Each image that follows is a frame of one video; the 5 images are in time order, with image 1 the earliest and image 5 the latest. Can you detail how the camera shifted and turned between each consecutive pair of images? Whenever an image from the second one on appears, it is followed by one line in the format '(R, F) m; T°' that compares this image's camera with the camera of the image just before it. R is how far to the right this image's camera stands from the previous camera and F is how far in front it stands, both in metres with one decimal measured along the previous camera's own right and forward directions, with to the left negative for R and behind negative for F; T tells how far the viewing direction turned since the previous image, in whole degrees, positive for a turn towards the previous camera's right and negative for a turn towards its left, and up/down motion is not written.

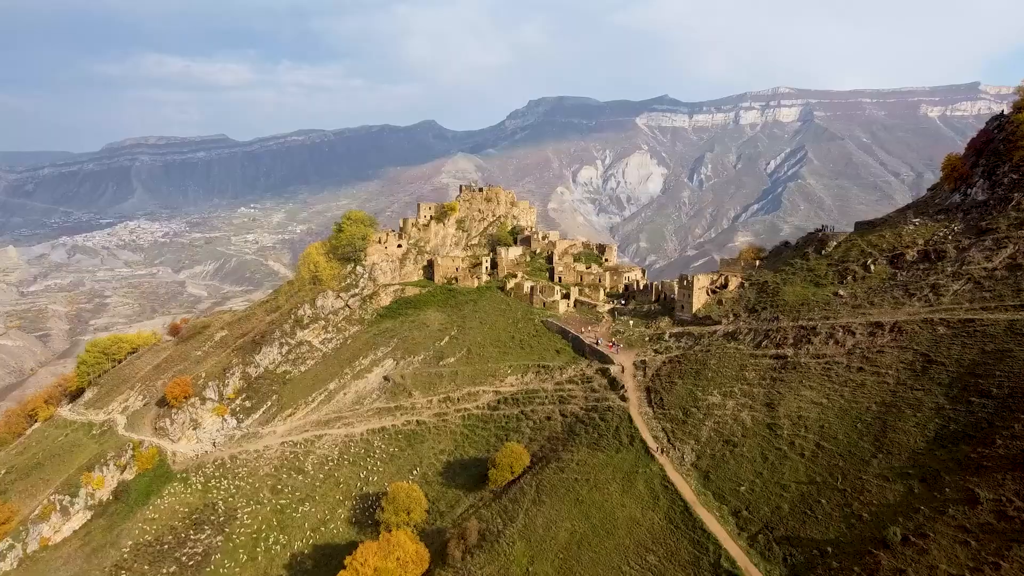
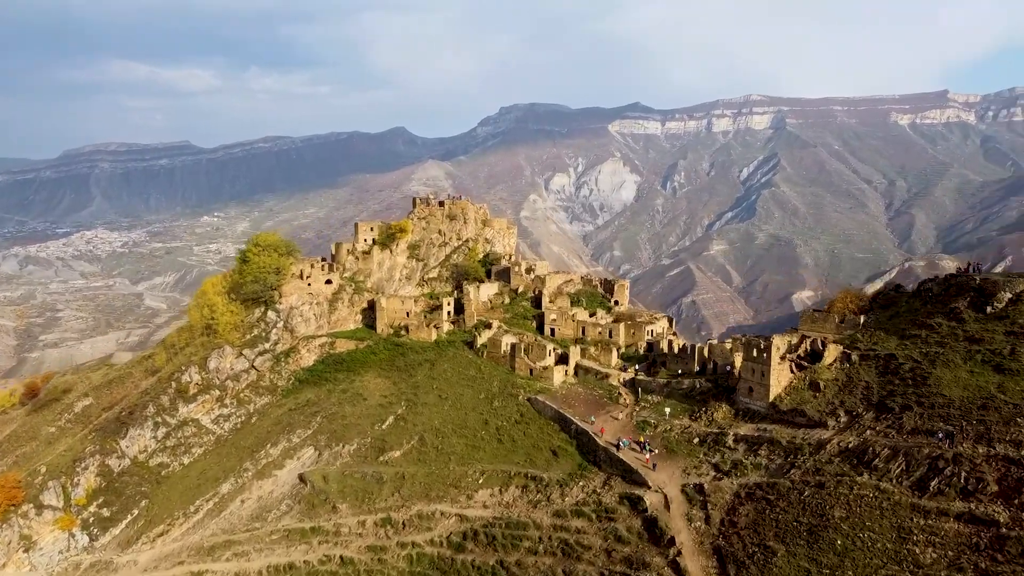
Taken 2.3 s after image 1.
(0.0, +16.6) m; +2°
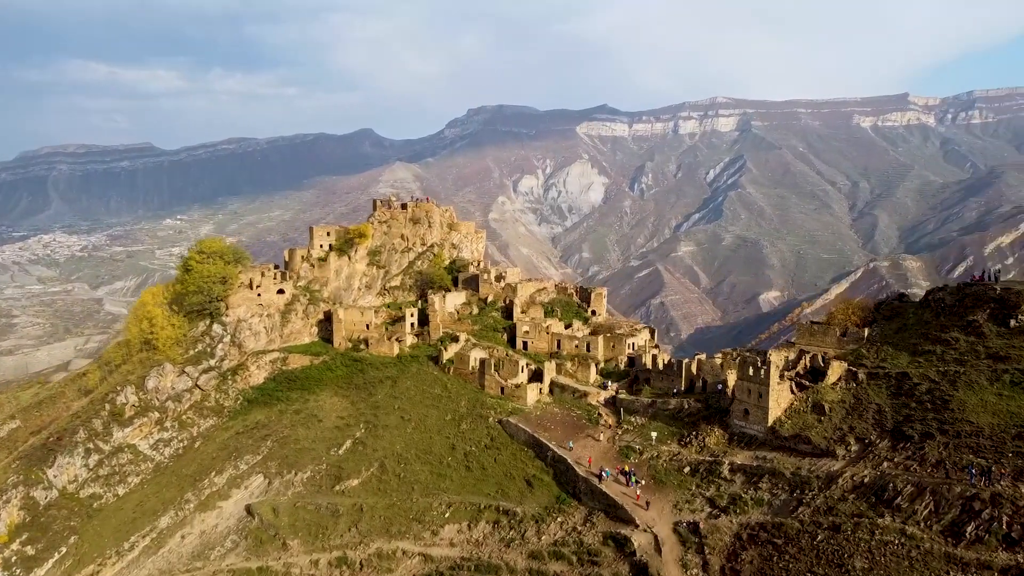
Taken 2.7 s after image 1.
(0.0, +3.2) m; +2°
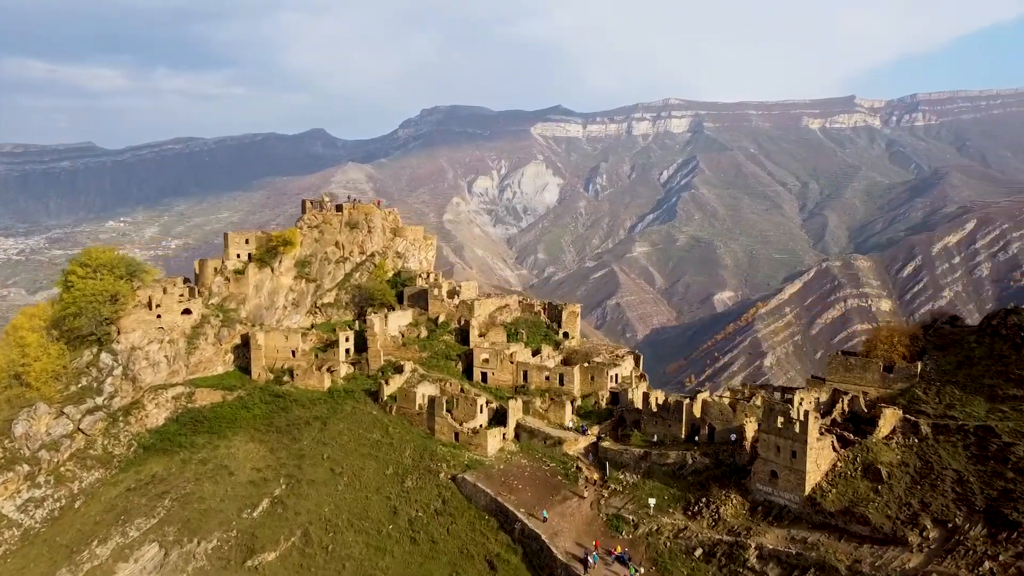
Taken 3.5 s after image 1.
(0.0, +6.4) m; +3°
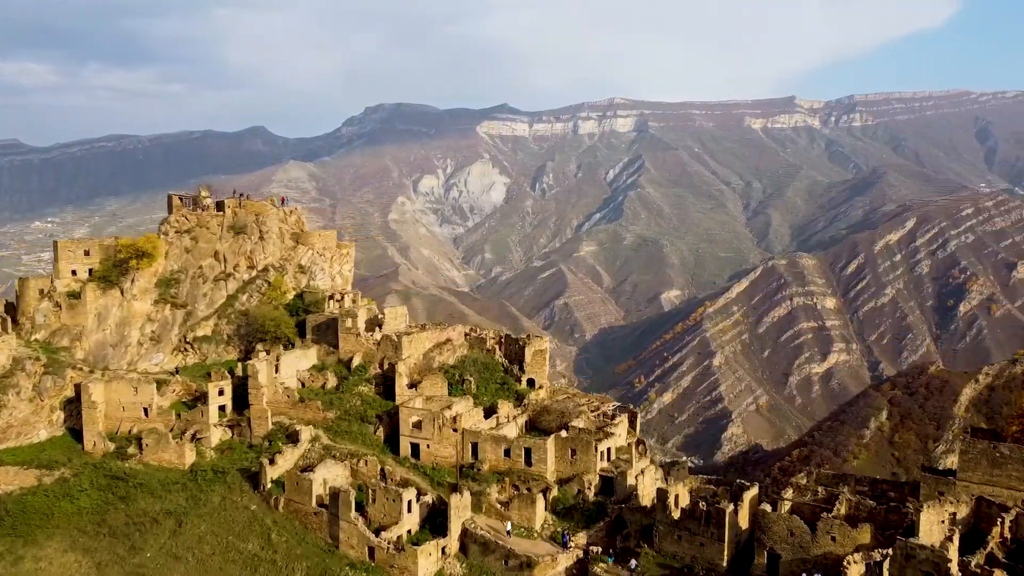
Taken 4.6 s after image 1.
(+0.1, +9.1) m; +4°
